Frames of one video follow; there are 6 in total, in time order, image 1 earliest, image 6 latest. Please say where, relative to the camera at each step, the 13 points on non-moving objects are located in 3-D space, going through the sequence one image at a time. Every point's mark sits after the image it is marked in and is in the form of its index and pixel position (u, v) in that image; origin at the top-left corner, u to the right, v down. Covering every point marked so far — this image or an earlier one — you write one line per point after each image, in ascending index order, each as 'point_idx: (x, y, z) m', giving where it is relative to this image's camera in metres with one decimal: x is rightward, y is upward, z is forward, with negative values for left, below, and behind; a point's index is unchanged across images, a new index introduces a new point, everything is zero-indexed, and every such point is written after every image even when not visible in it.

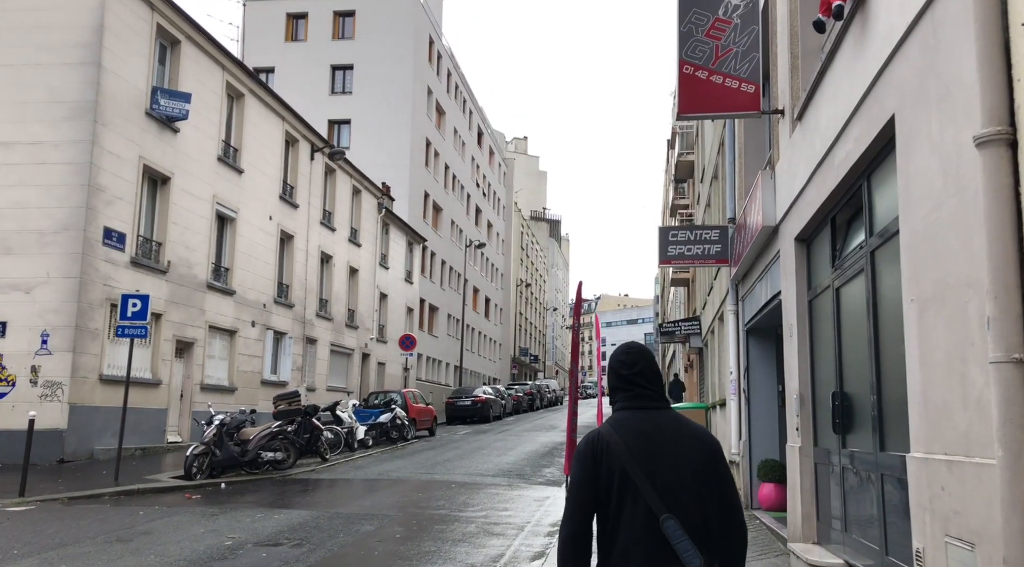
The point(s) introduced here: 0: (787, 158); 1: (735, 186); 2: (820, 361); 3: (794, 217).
0: (+2.6, +1.2, +8.6) m
1: (+3.1, +1.4, +12.9) m
2: (+2.5, -0.6, +7.7) m
3: (+2.5, +0.6, +8.3) m
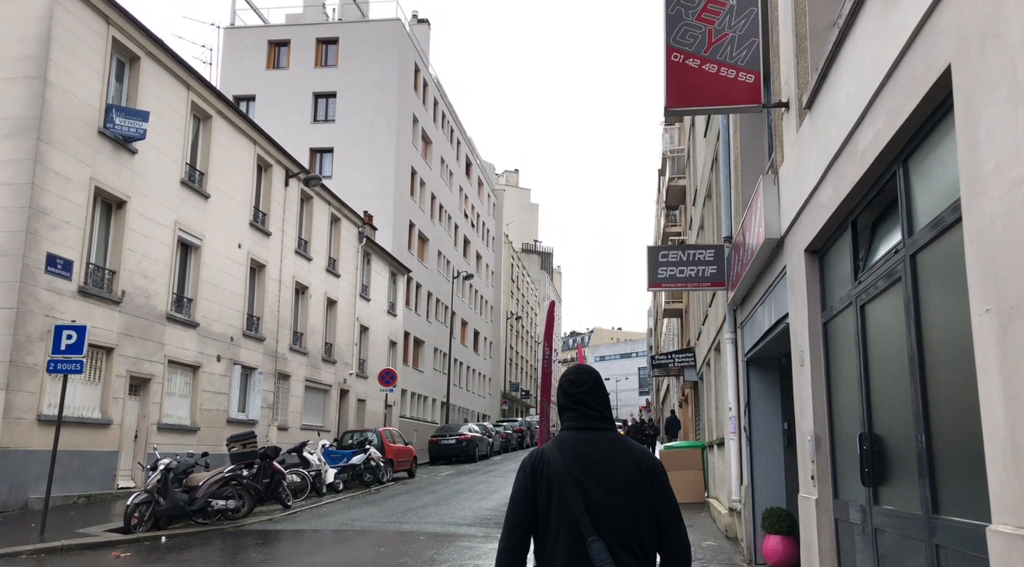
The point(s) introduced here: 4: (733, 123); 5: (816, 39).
0: (+2.2, +1.0, +7.4) m
1: (+2.7, +1.0, +11.7) m
2: (+2.2, -0.8, +6.3) m
3: (+2.2, +0.5, +7.1) m
4: (+2.7, +1.9, +11.3) m
5: (+2.3, +1.8, +6.9) m
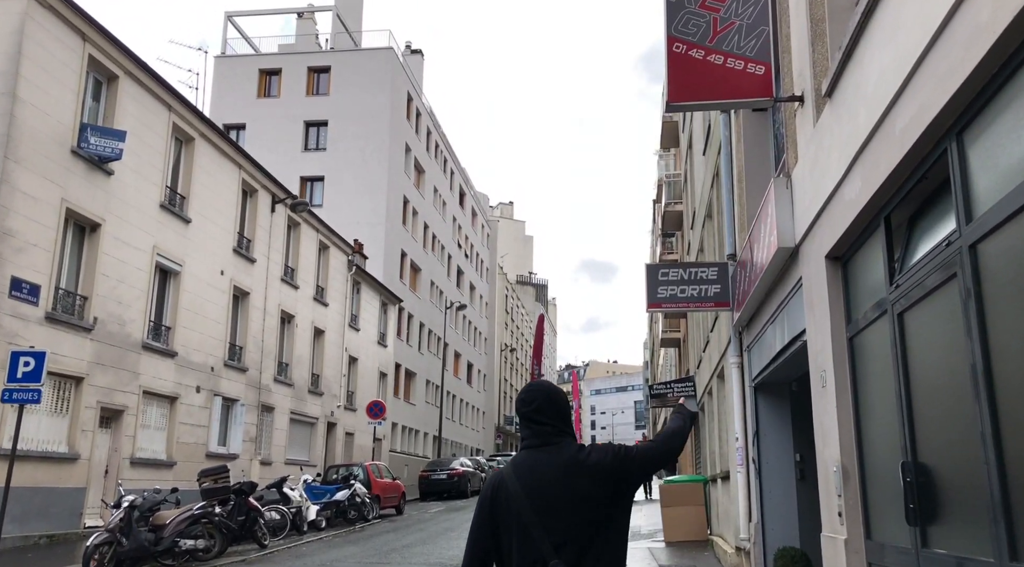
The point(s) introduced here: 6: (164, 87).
0: (+2.1, +0.9, +6.6) m
1: (+2.6, +0.8, +10.9) m
2: (+2.1, -0.8, +5.5) m
3: (+2.1, +0.4, +6.3) m
4: (+2.6, +1.7, +10.6) m
5: (+2.2, +1.8, +6.2) m
6: (-7.3, +4.1, +19.5) m
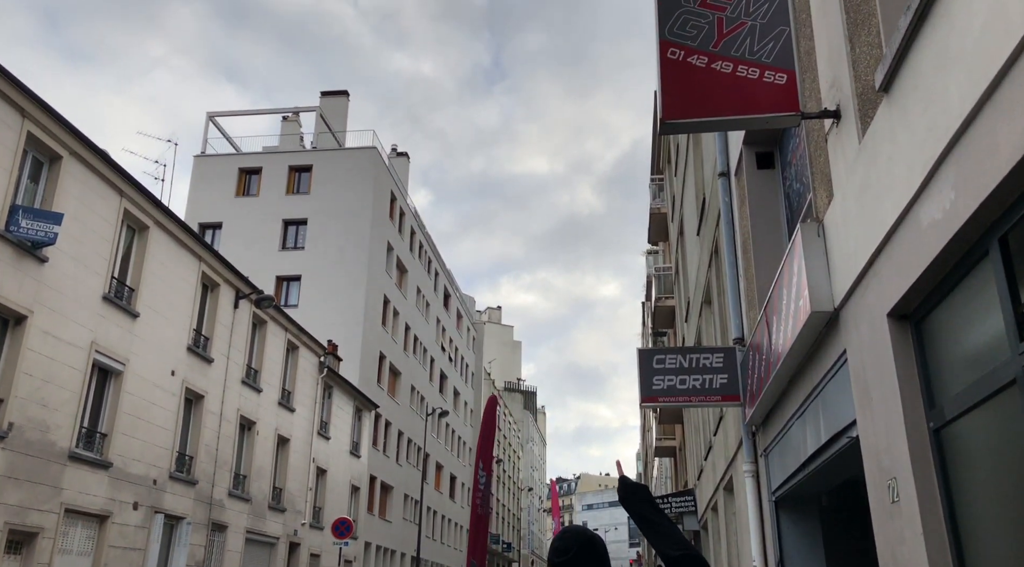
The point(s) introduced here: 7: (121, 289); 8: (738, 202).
0: (+1.8, +0.5, +4.9) m
1: (+2.3, -0.1, +9.2) m
2: (+1.8, -1.1, +3.6) m
3: (+1.8, 0.0, +4.5) m
4: (+2.2, +0.8, +9.0) m
5: (+1.8, +1.4, +4.6) m
6: (-7.7, +2.2, +18.0) m
7: (-7.6, -0.1, +18.1) m
8: (+2.2, +0.8, +9.2) m
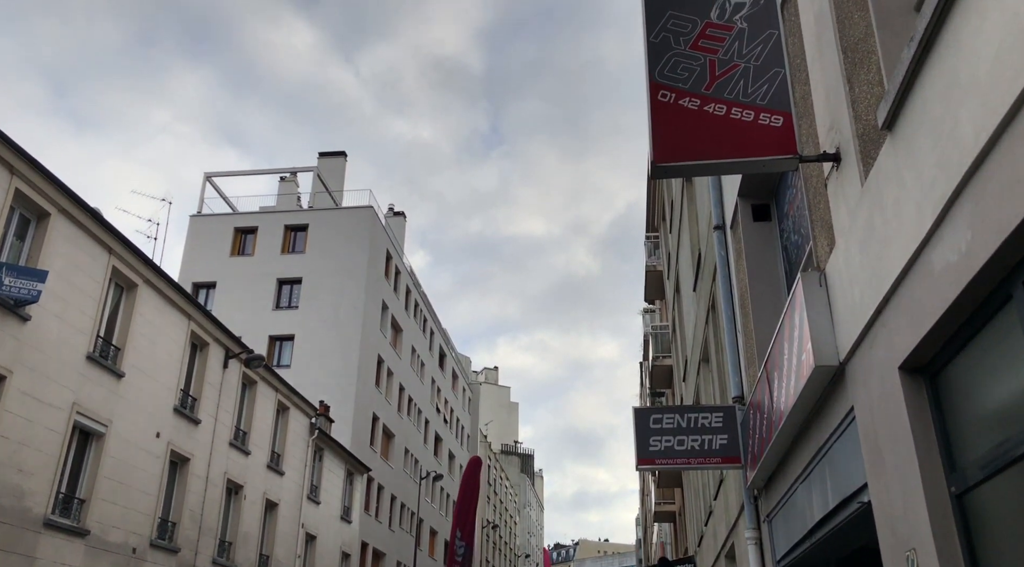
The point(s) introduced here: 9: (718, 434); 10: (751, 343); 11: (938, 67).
0: (+1.7, +0.3, +4.6) m
1: (+2.2, -0.6, +8.8) m
2: (+1.7, -1.2, +3.2) m
3: (+1.7, -0.2, +4.2) m
4: (+2.1, +0.3, +8.7) m
5: (+1.8, +1.2, +4.4) m
6: (-7.8, +1.1, +17.8) m
7: (-7.7, -1.2, +17.7) m
8: (+2.1, +0.3, +8.9) m
9: (+1.8, -1.3, +8.1) m
10: (+2.1, -0.5, +8.2) m
11: (+1.7, +0.9, +3.7) m
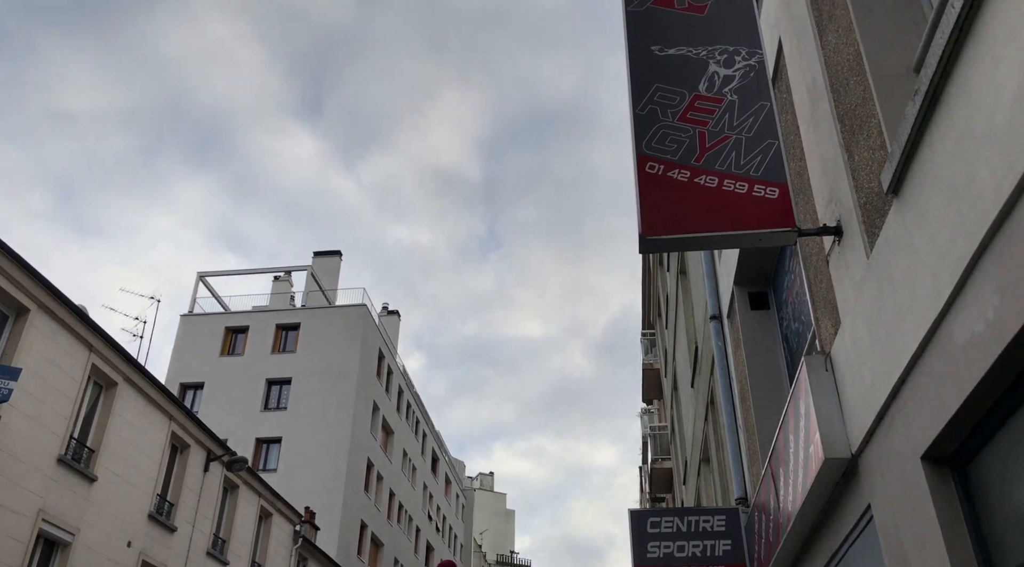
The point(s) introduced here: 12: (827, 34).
0: (+1.6, -0.1, +4.2) m
1: (+2.0, -1.5, +8.3) m
2: (+1.6, -1.4, +2.7) m
3: (+1.6, -0.5, +3.7) m
4: (+2.0, -0.5, +8.2) m
5: (+1.6, +0.8, +4.1) m
6: (-8.0, -0.8, +17.3) m
7: (-7.9, -3.1, +17.0) m
8: (+2.0, -0.6, +8.5) m
9: (+1.7, -2.1, +7.4) m
10: (+2.0, -1.3, +7.7) m
11: (+1.6, +0.6, +3.3) m
12: (+1.7, +1.4, +5.0) m
